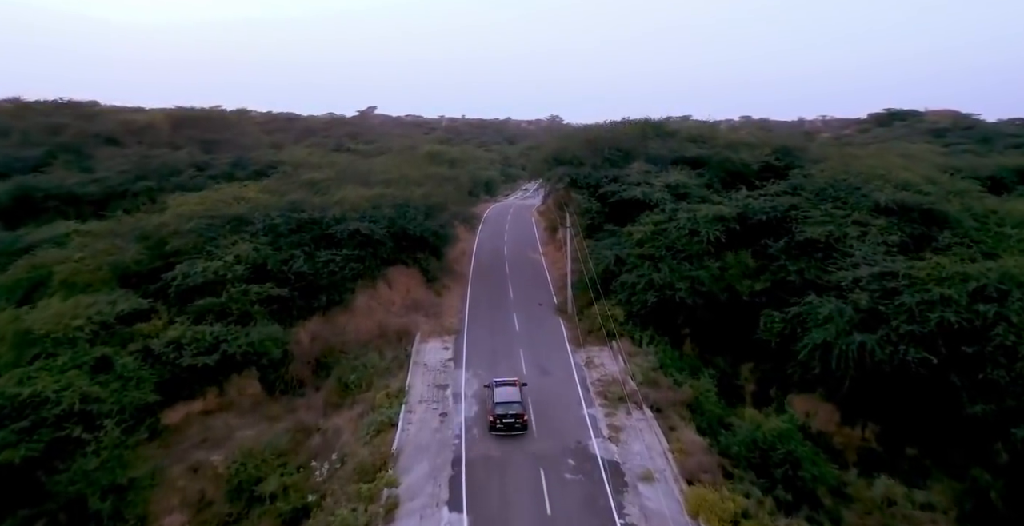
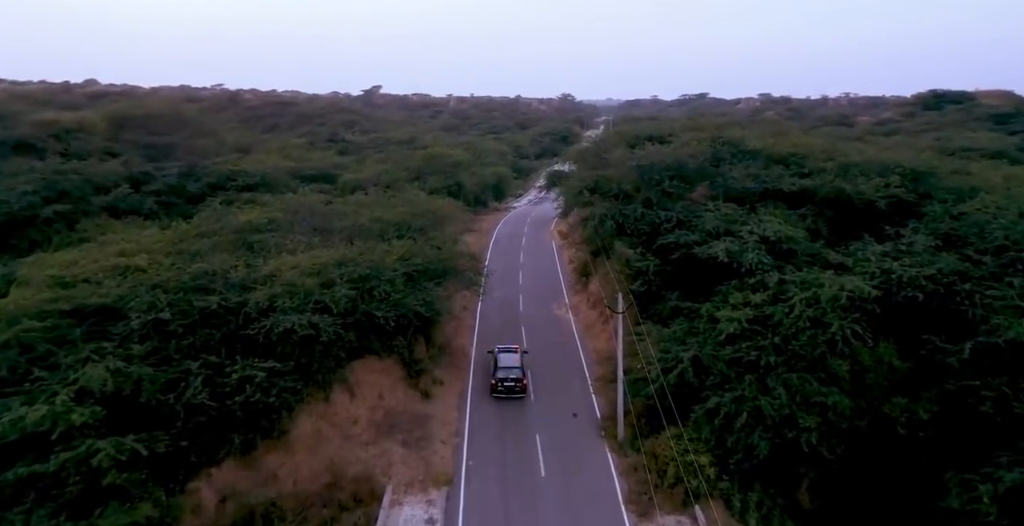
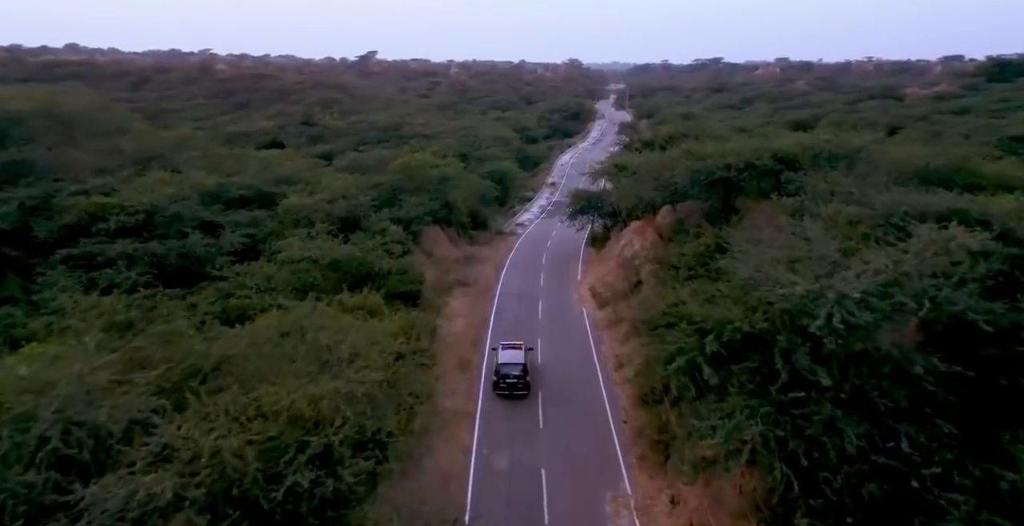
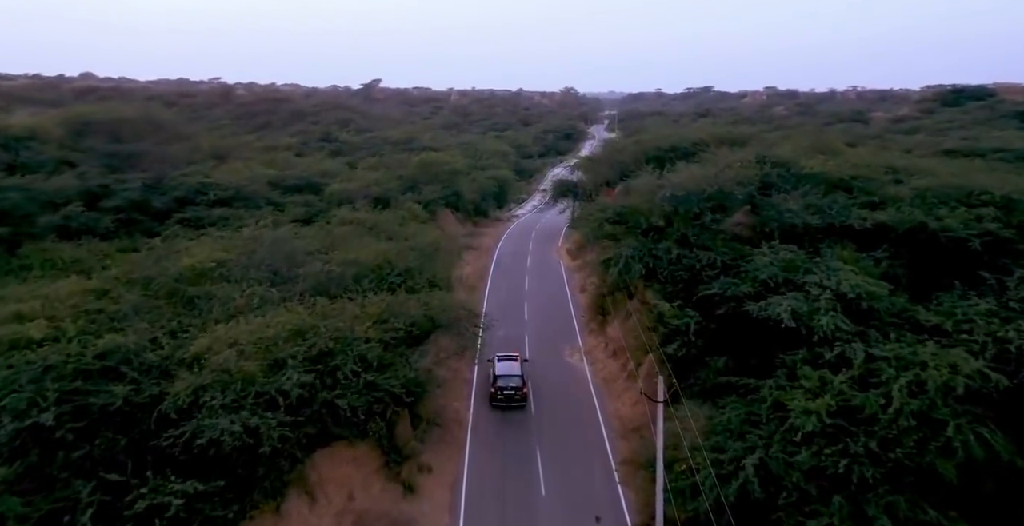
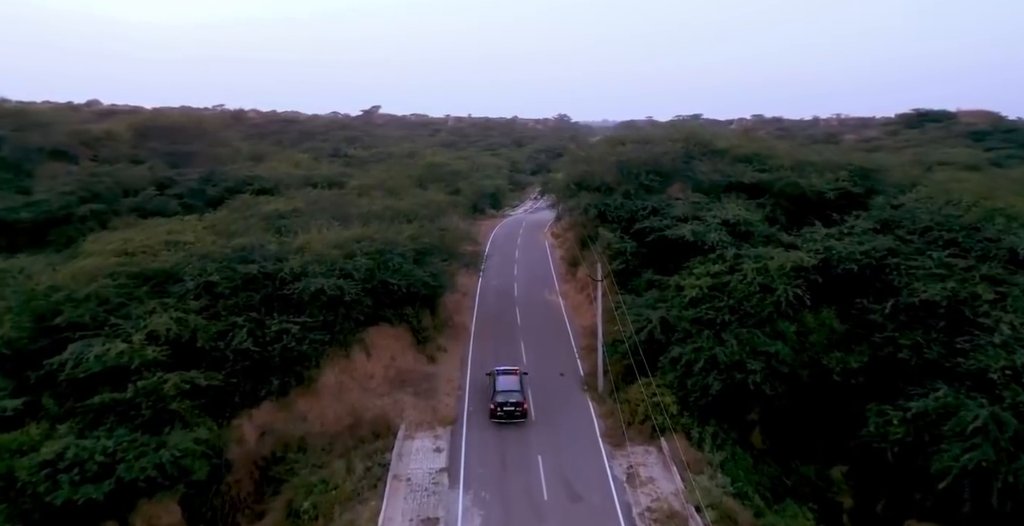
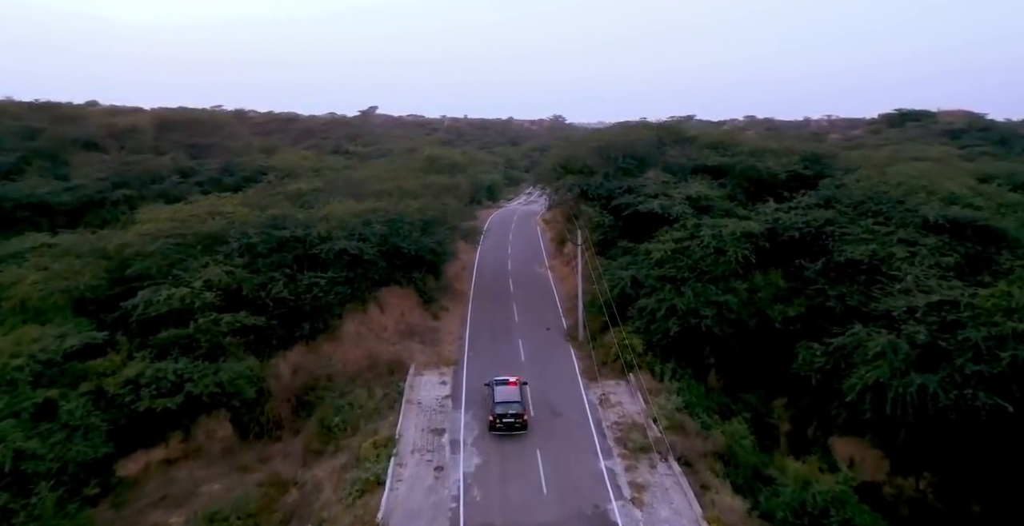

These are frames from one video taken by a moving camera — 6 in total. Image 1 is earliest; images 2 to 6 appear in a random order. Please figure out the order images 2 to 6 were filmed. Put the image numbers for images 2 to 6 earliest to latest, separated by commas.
6, 5, 2, 4, 3
